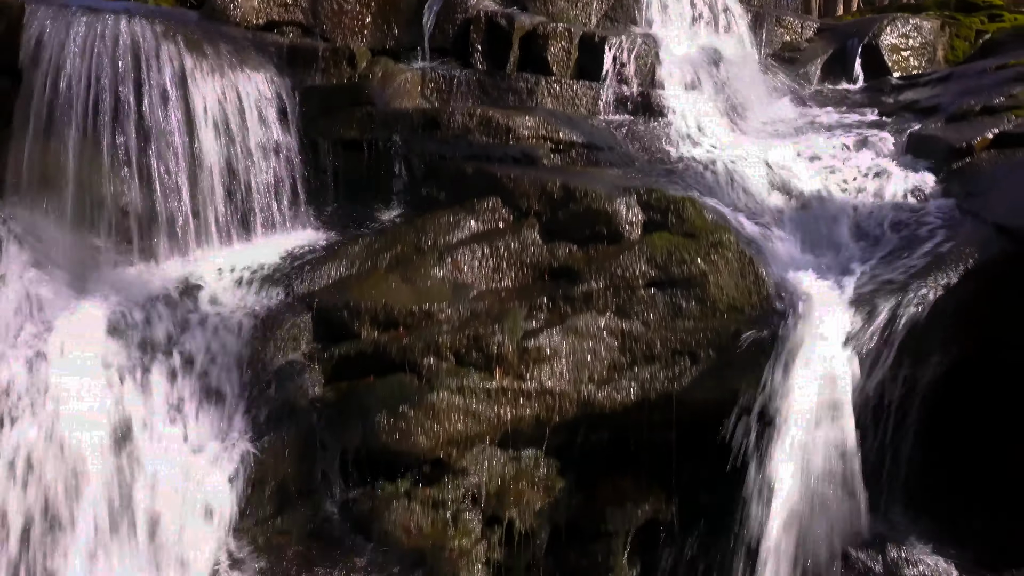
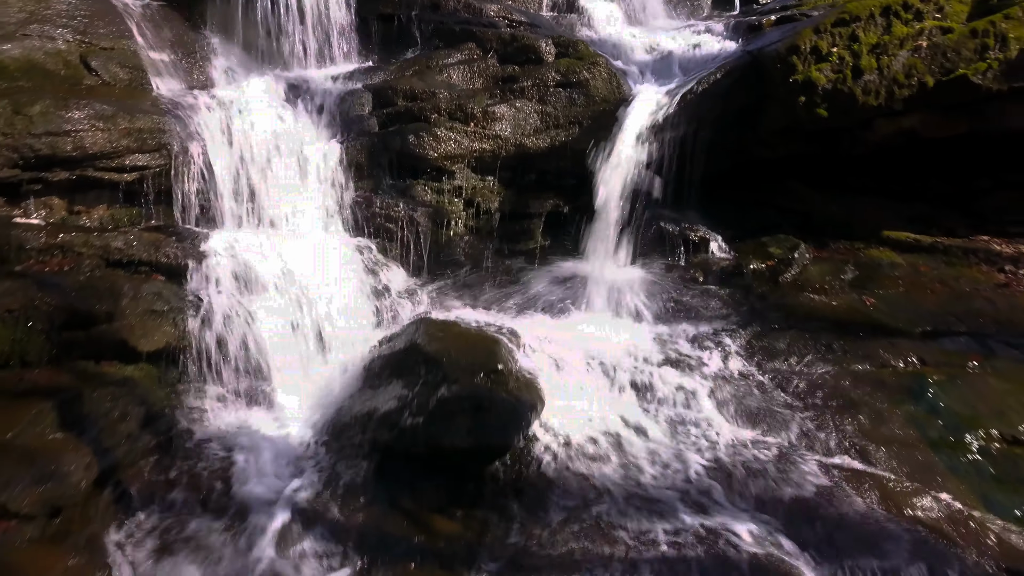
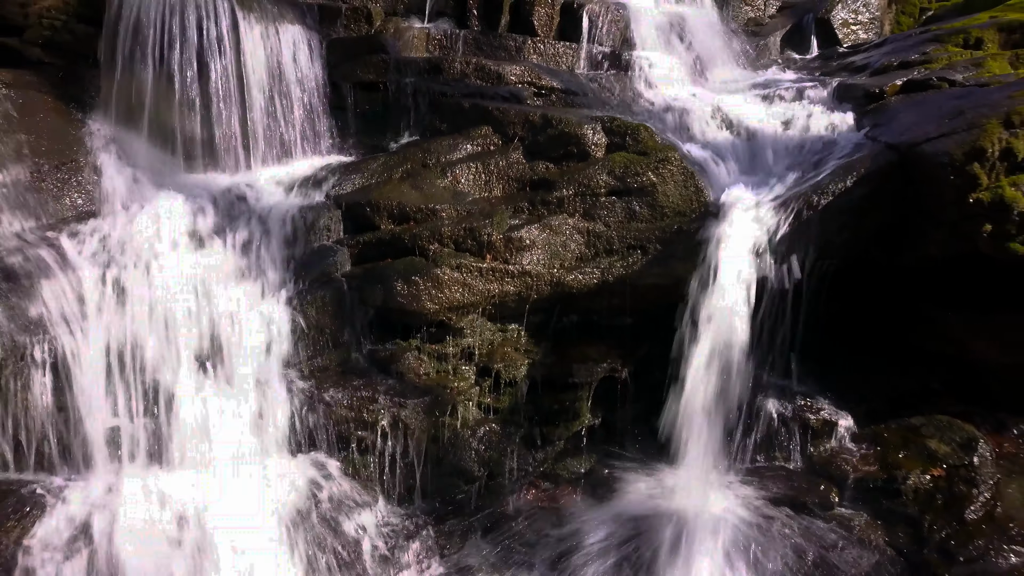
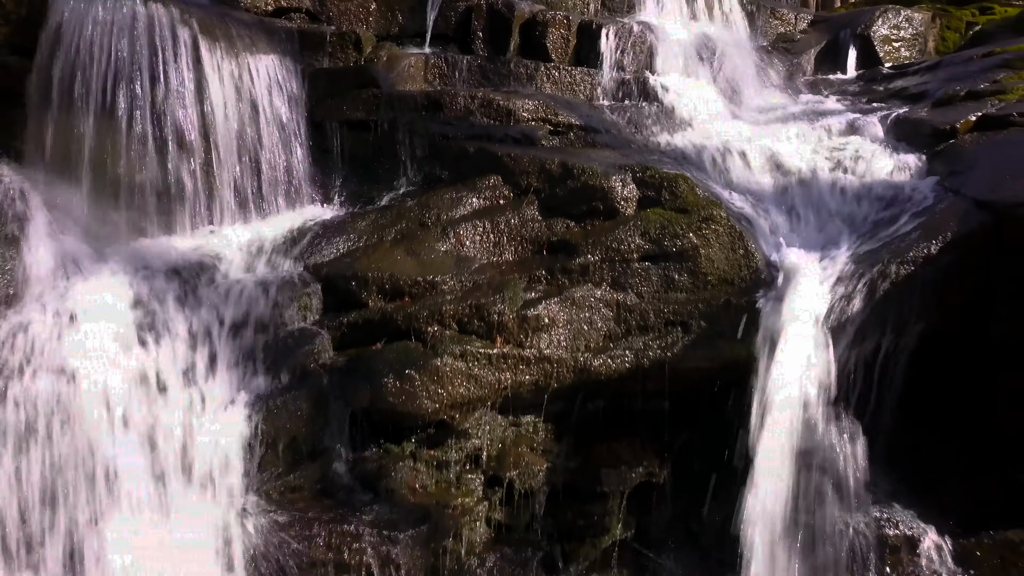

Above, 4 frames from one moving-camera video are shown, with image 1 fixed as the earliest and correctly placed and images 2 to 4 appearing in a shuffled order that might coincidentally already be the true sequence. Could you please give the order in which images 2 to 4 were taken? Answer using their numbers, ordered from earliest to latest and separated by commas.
4, 3, 2
